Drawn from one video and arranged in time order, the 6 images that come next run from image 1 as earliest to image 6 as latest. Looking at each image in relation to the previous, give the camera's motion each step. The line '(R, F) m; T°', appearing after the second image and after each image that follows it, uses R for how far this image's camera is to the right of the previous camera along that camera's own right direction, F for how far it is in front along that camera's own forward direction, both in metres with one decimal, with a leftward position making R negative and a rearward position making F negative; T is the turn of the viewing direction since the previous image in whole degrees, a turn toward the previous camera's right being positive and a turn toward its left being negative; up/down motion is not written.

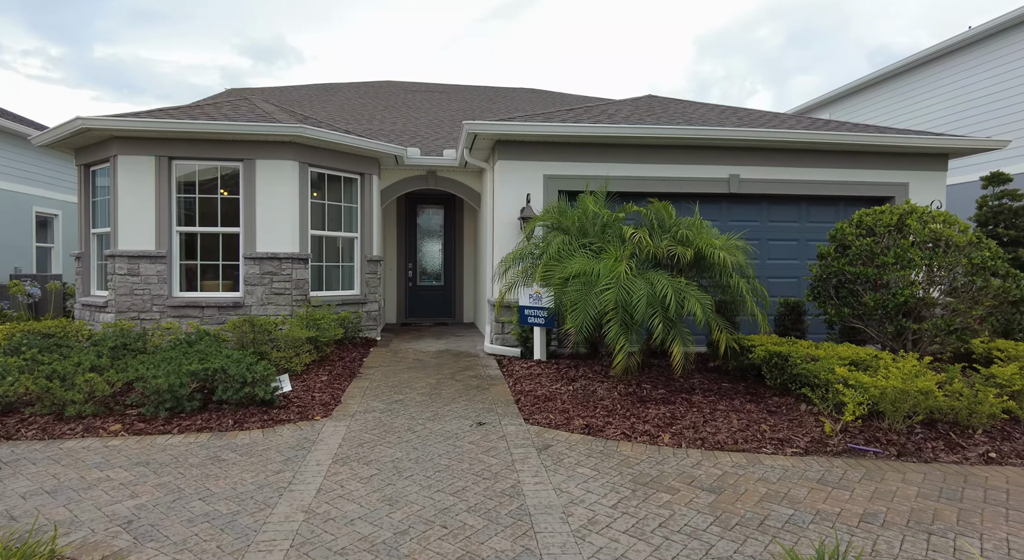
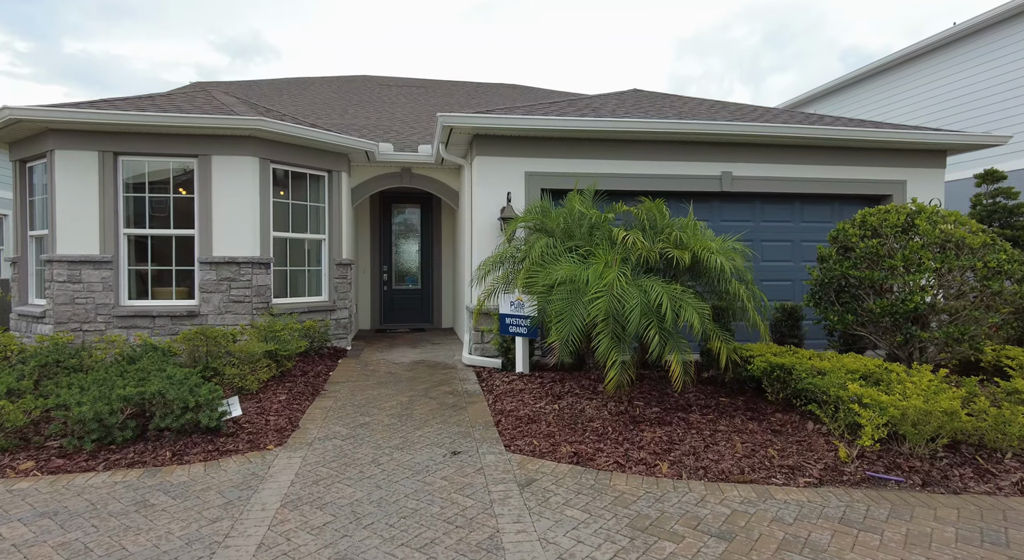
(0.0, +0.5) m; +2°
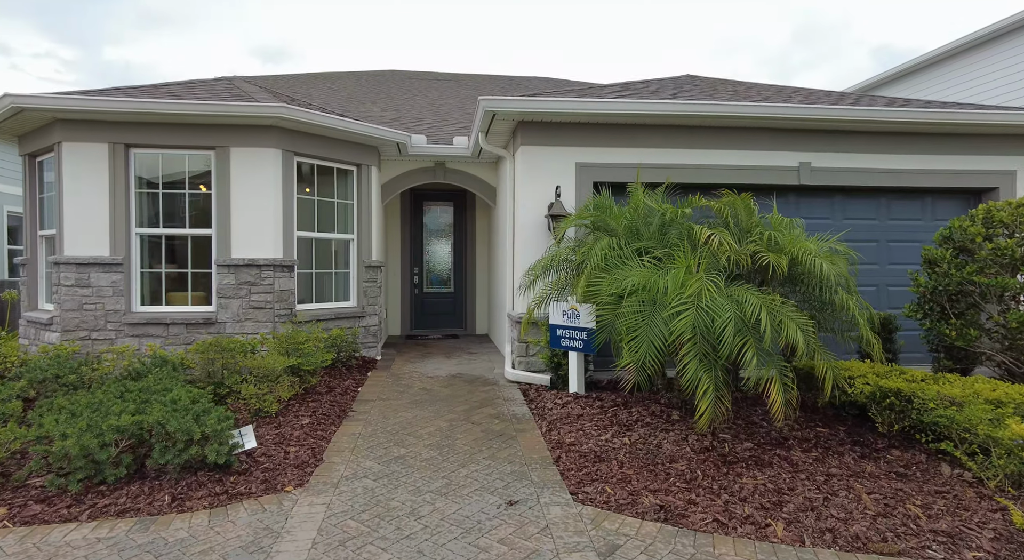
(-0.3, +0.7) m; -3°
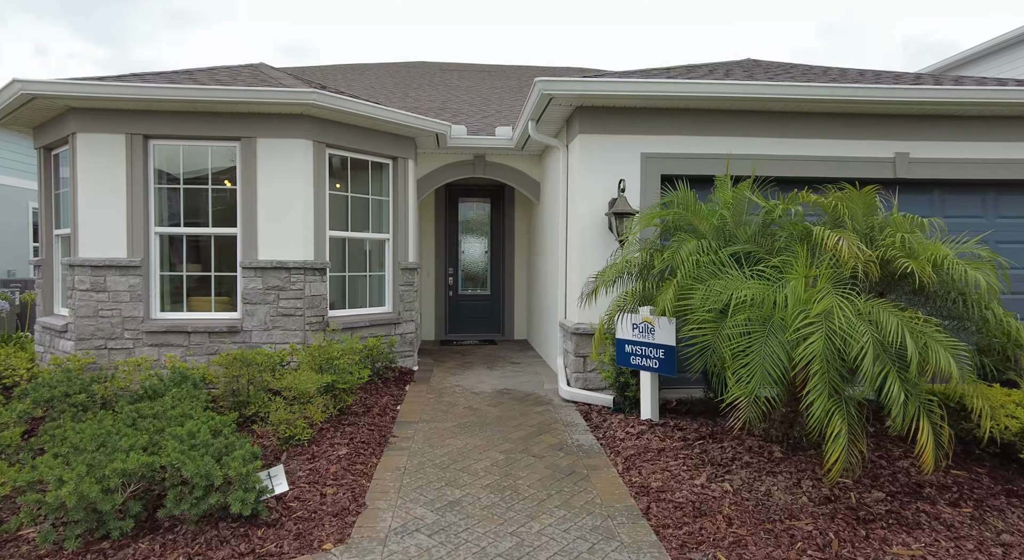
(-0.3, +0.6) m; -2°
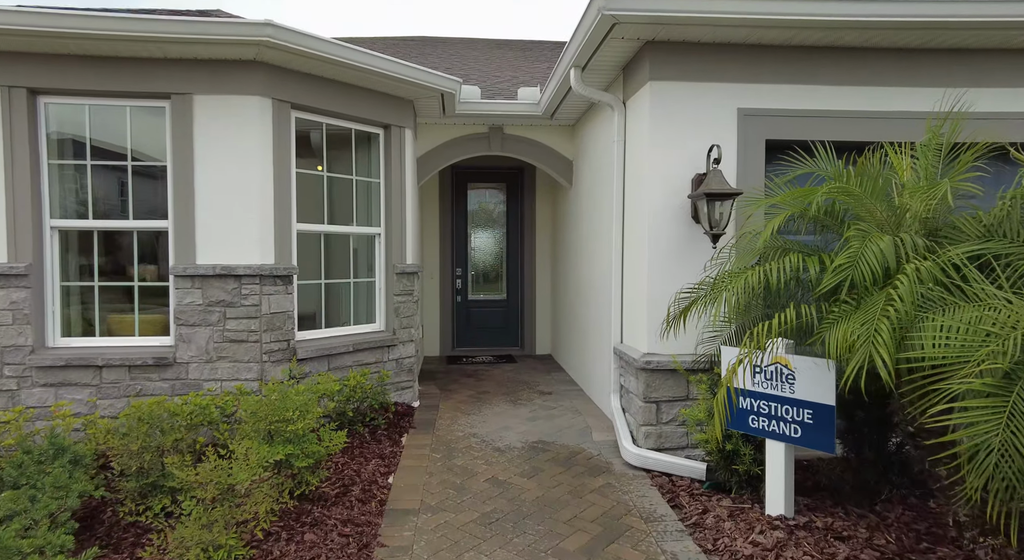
(-0.3, +1.5) m; 0°
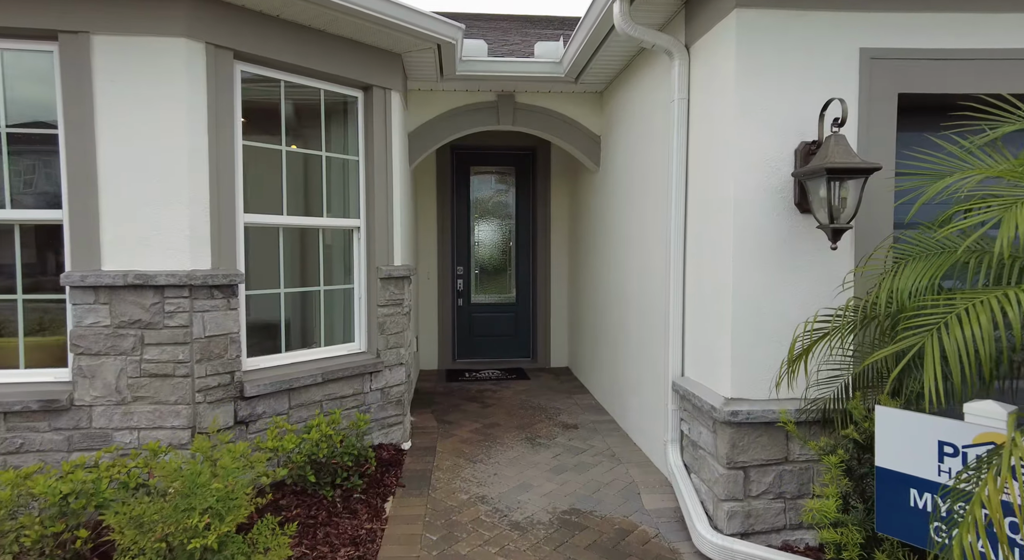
(-0.1, +1.1) m; 0°
